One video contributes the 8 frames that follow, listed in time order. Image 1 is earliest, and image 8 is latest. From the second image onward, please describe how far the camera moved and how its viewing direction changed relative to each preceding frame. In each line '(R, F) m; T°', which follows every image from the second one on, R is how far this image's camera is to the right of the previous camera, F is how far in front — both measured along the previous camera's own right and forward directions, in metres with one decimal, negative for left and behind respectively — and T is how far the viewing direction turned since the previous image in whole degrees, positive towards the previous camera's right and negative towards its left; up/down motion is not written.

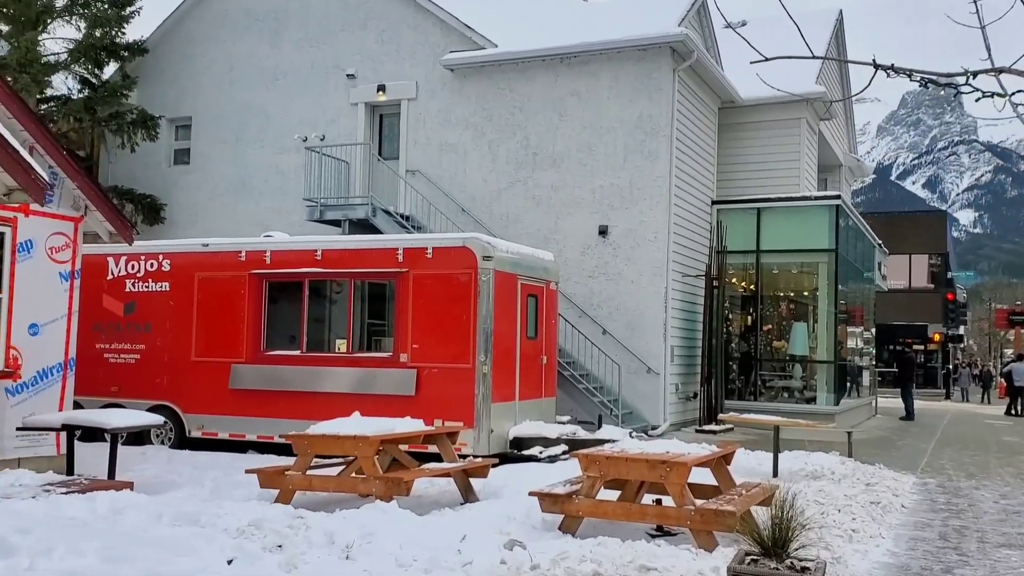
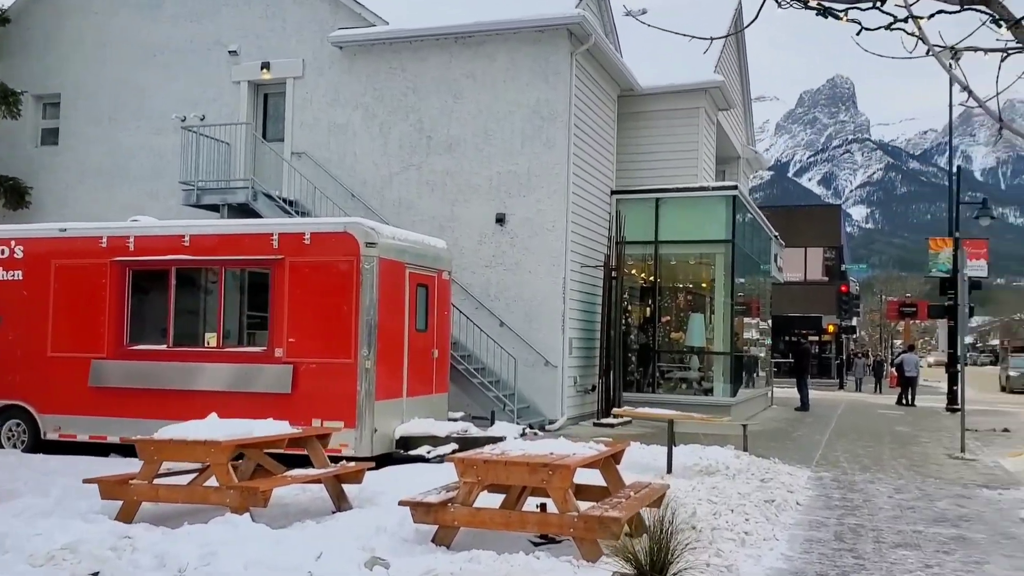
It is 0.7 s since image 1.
(+0.3, +0.6) m; +6°
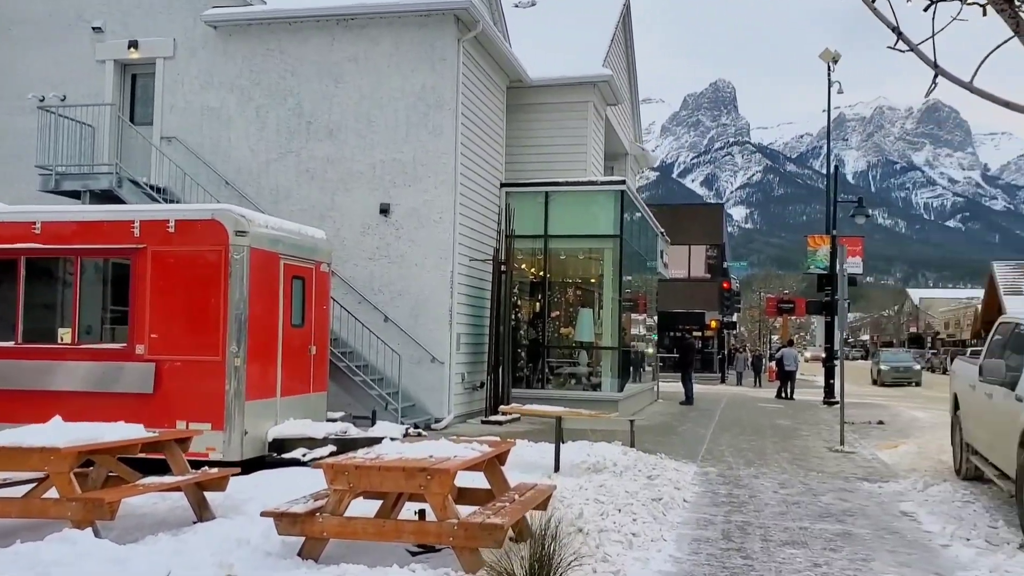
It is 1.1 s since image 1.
(+0.1, +0.4) m; +7°
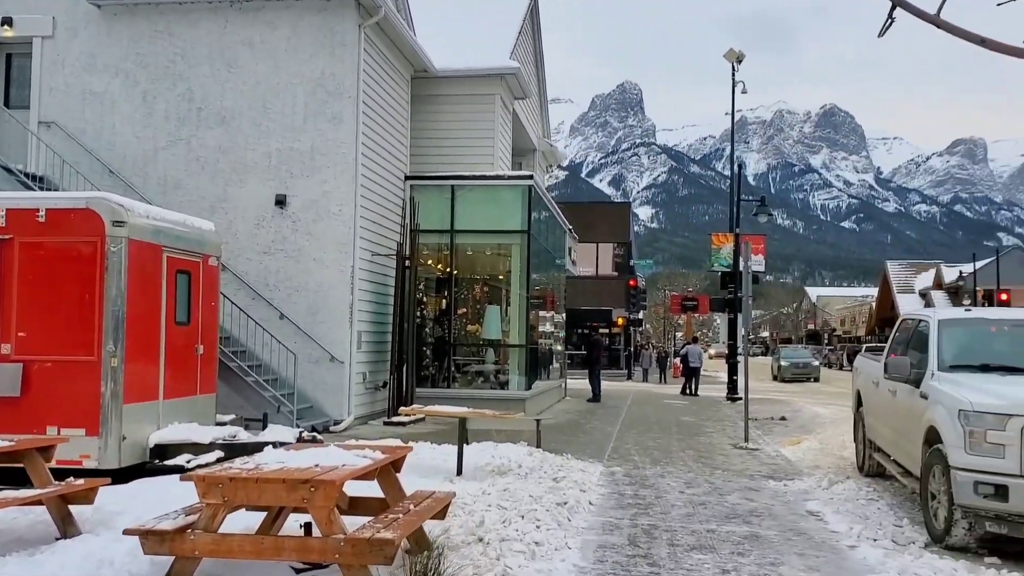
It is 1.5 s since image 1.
(+0.1, +0.4) m; +5°
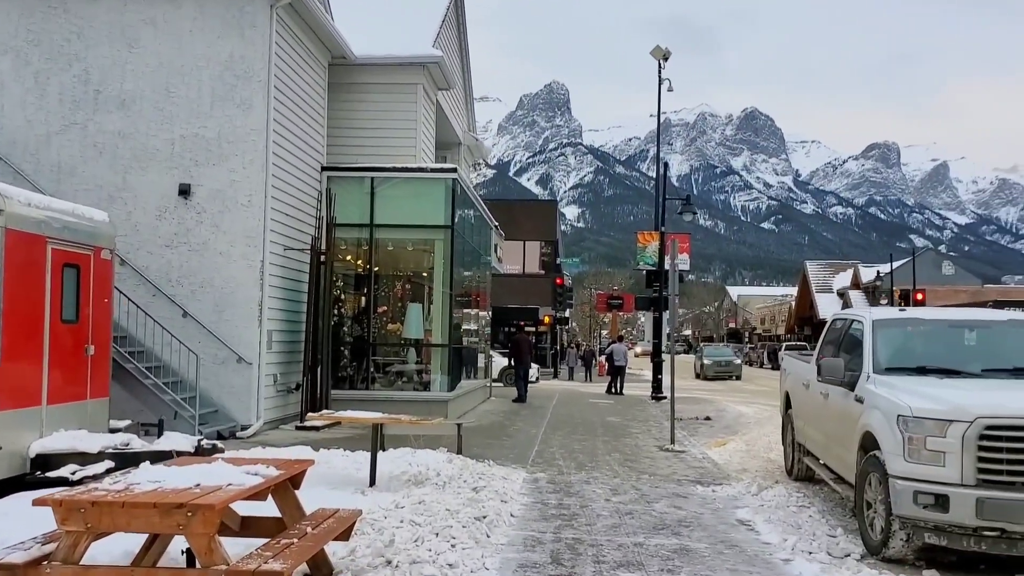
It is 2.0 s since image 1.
(+0.1, +0.5) m; +4°
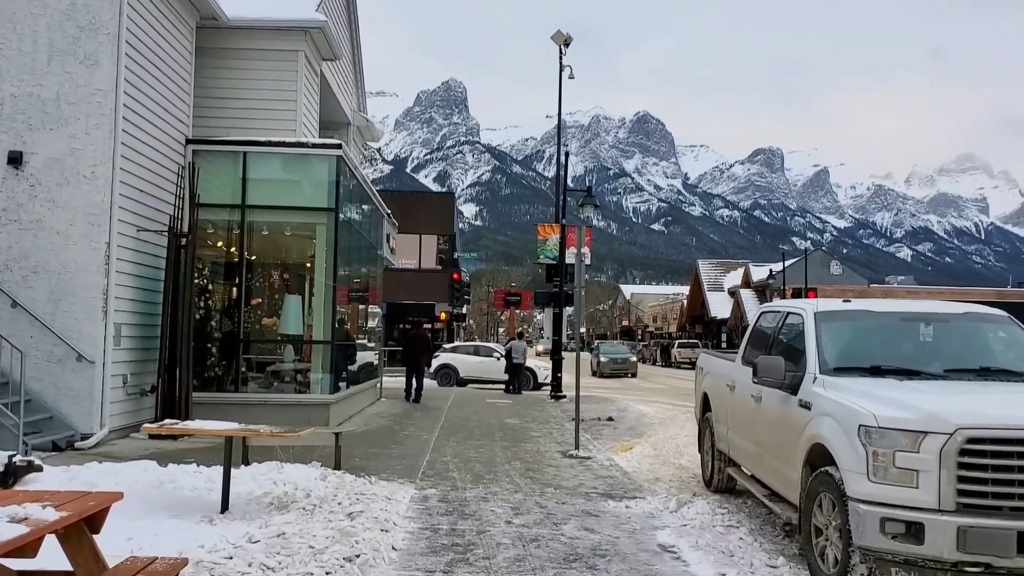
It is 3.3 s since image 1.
(+0.1, +1.3) m; +6°
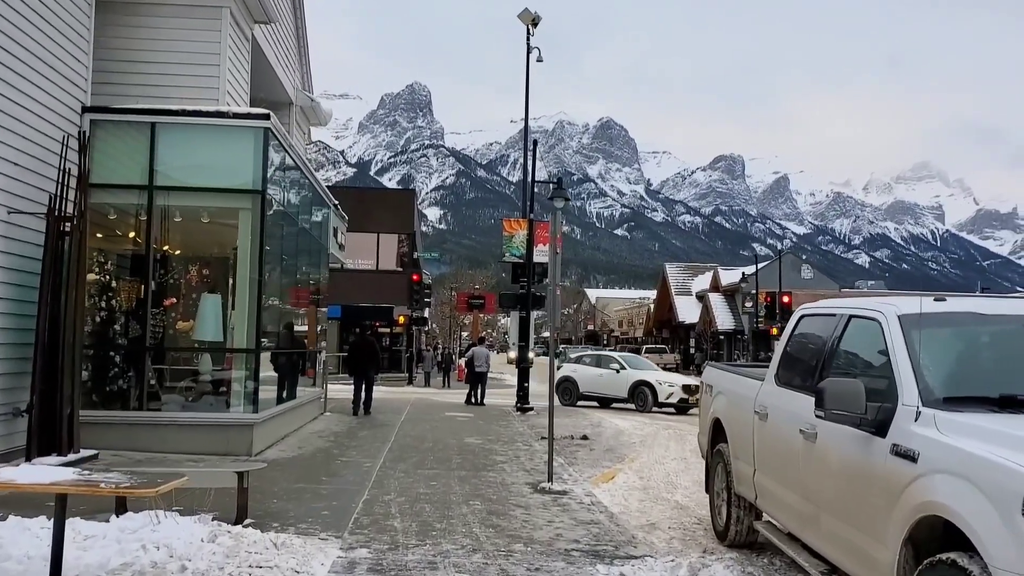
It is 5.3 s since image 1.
(0.0, +2.1) m; +2°
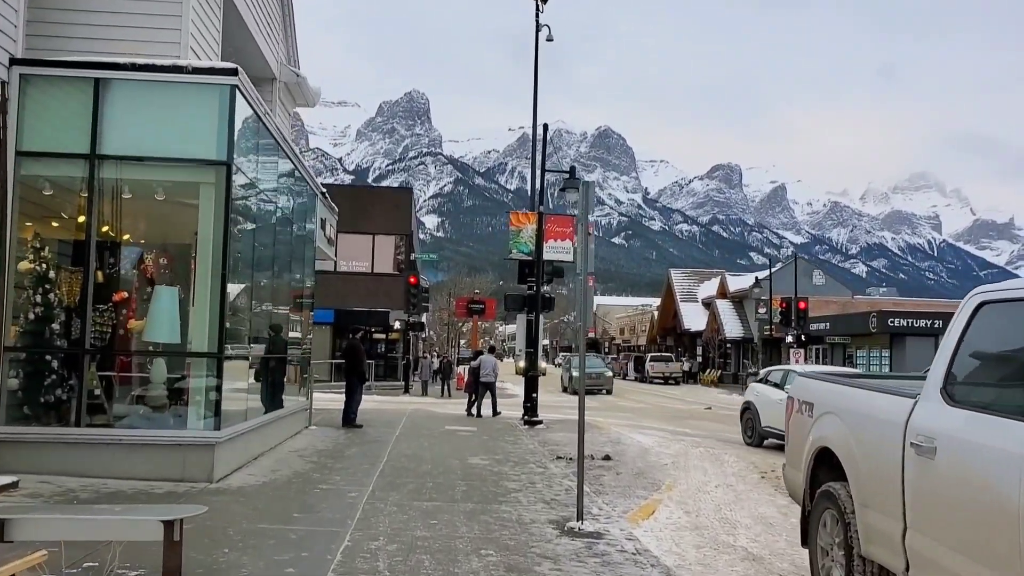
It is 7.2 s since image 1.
(-0.2, +1.9) m; 0°
